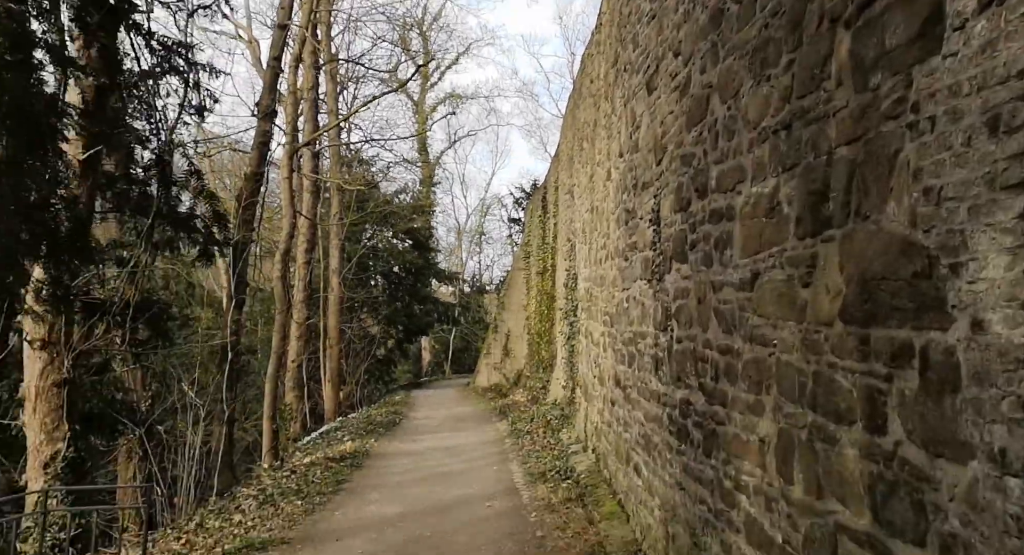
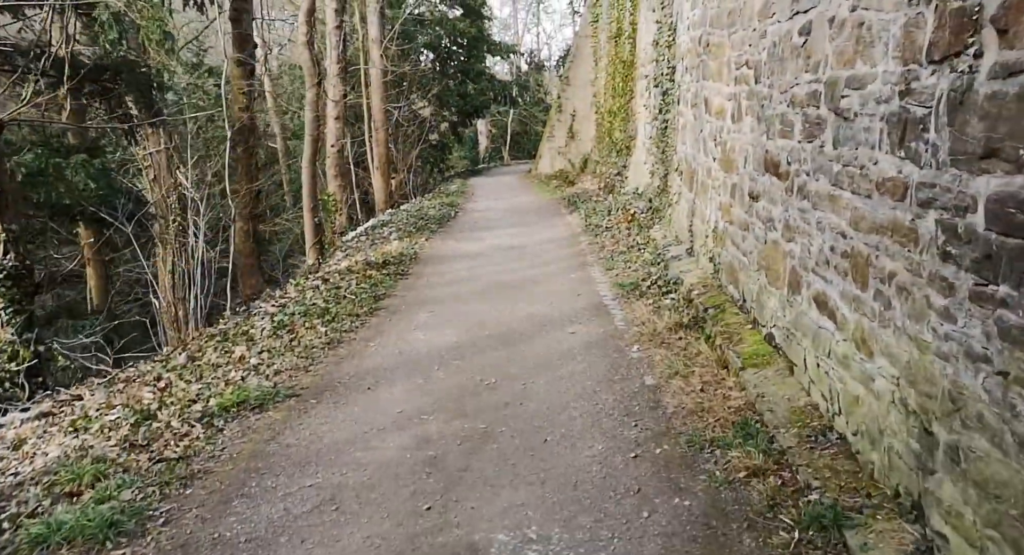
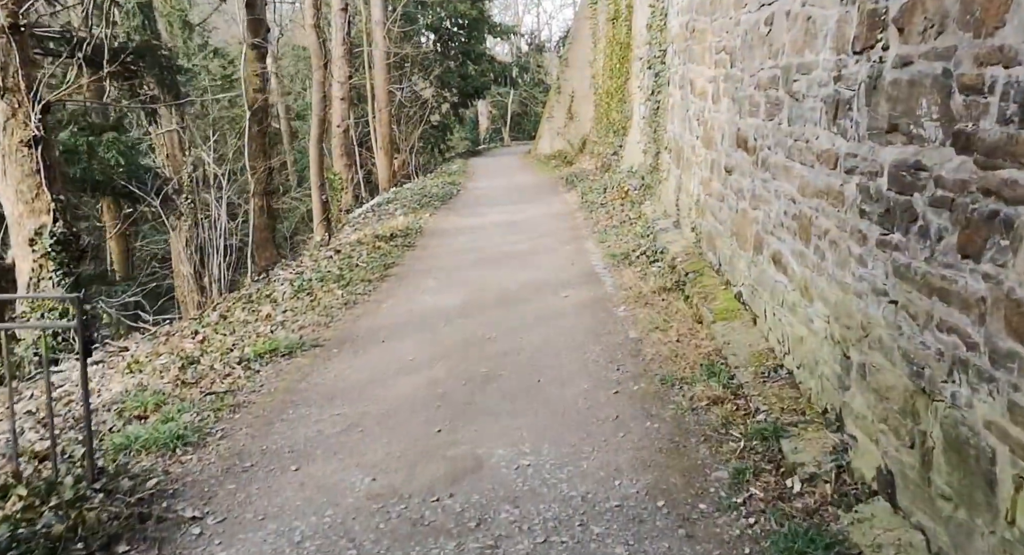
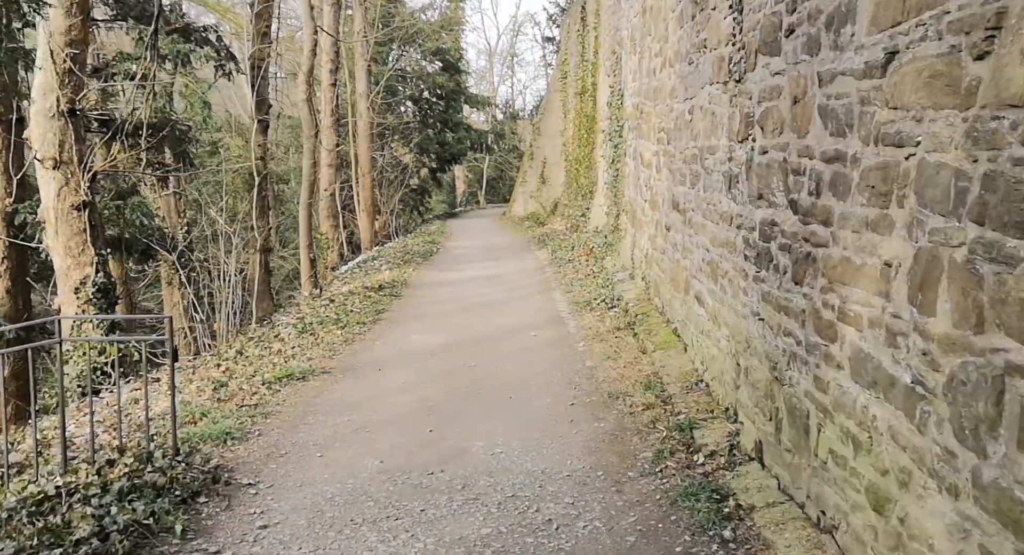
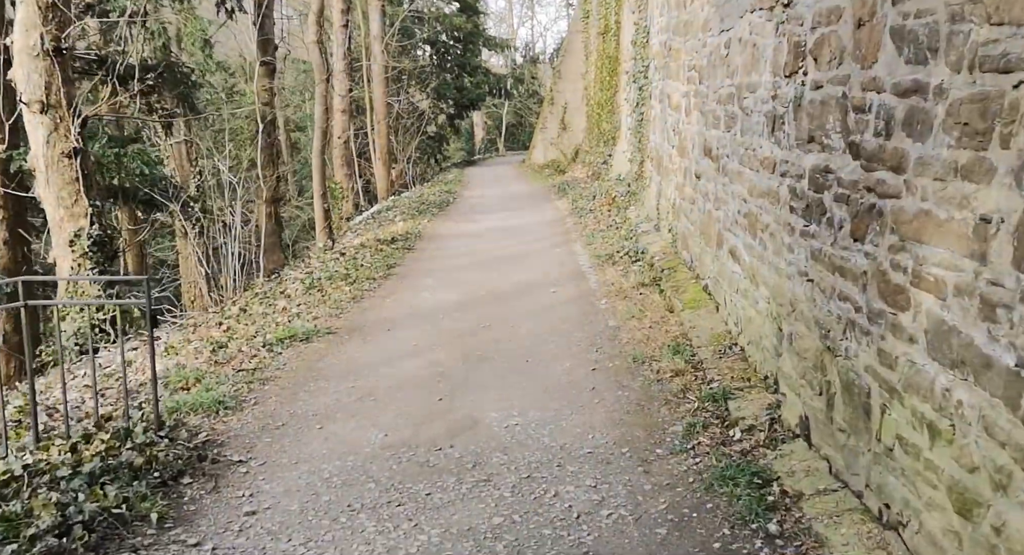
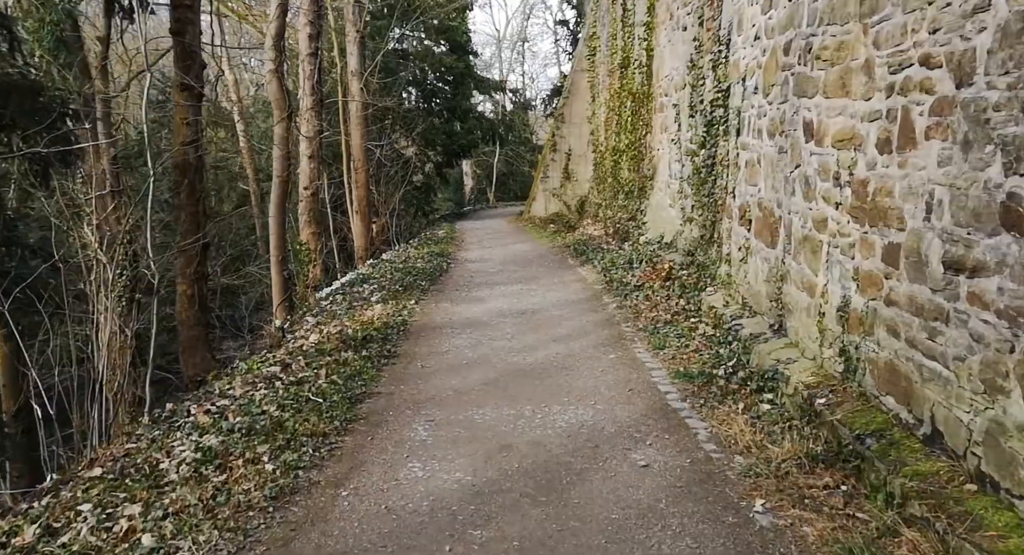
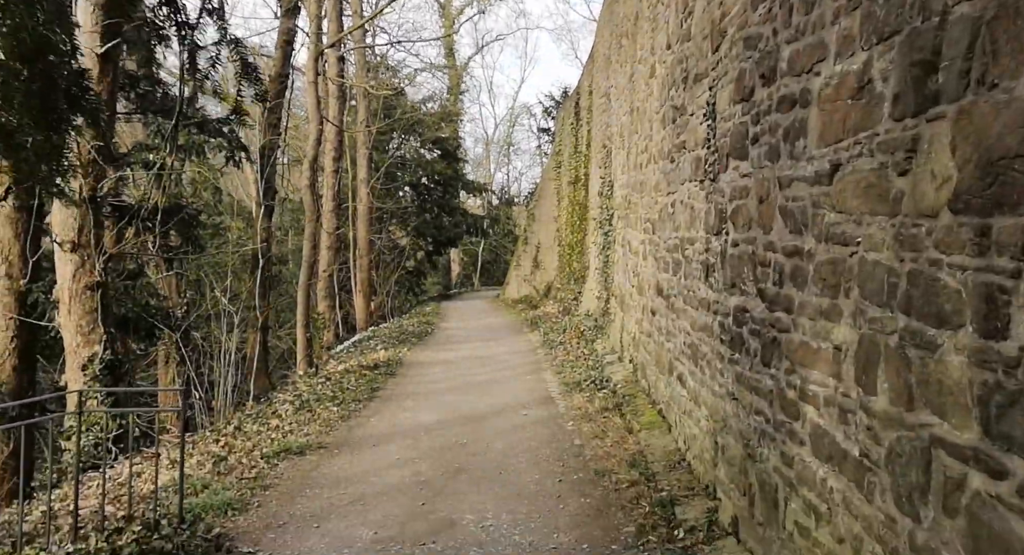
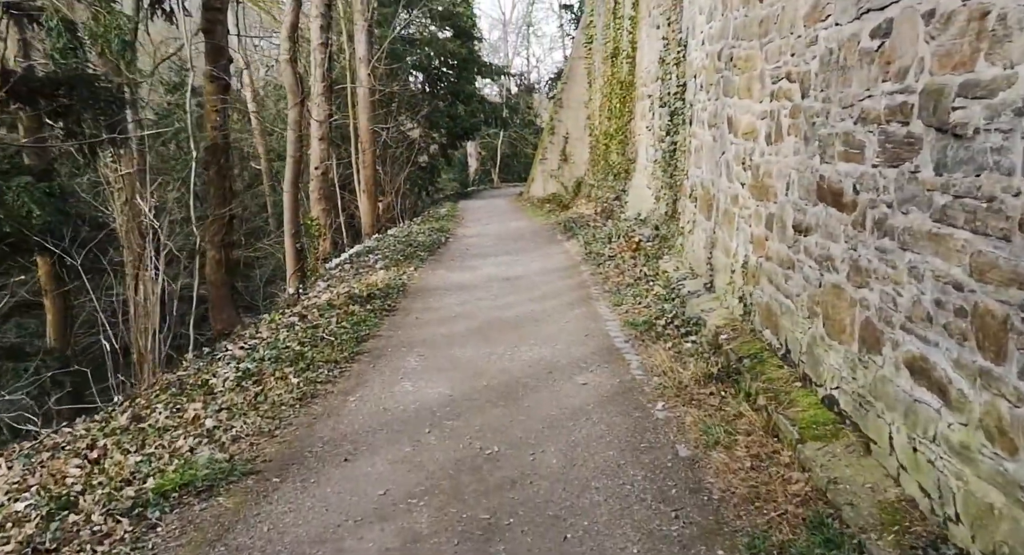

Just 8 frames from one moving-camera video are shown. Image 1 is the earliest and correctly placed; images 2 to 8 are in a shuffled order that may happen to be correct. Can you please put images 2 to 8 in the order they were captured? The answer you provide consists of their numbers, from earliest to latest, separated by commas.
7, 4, 5, 3, 2, 8, 6
